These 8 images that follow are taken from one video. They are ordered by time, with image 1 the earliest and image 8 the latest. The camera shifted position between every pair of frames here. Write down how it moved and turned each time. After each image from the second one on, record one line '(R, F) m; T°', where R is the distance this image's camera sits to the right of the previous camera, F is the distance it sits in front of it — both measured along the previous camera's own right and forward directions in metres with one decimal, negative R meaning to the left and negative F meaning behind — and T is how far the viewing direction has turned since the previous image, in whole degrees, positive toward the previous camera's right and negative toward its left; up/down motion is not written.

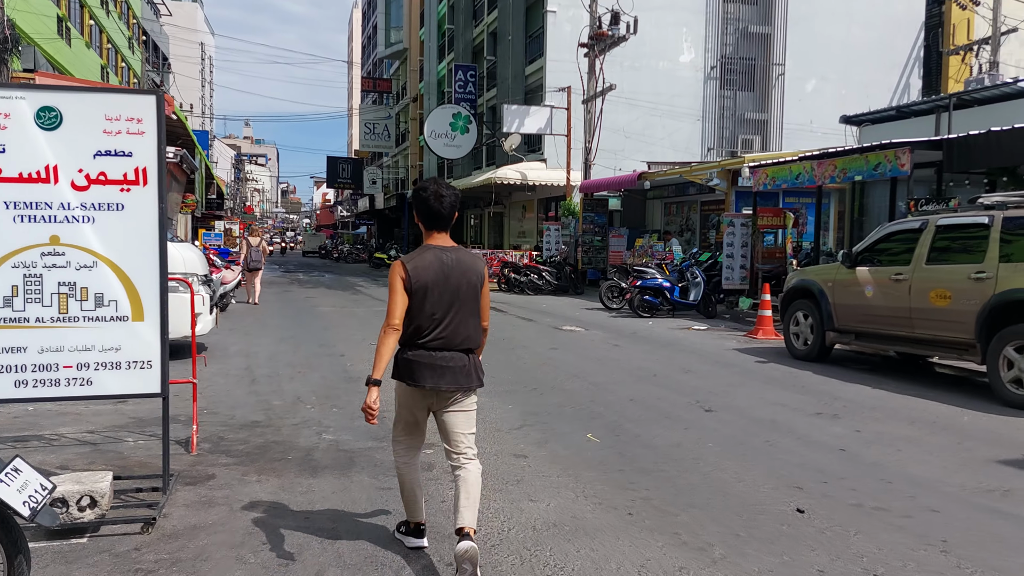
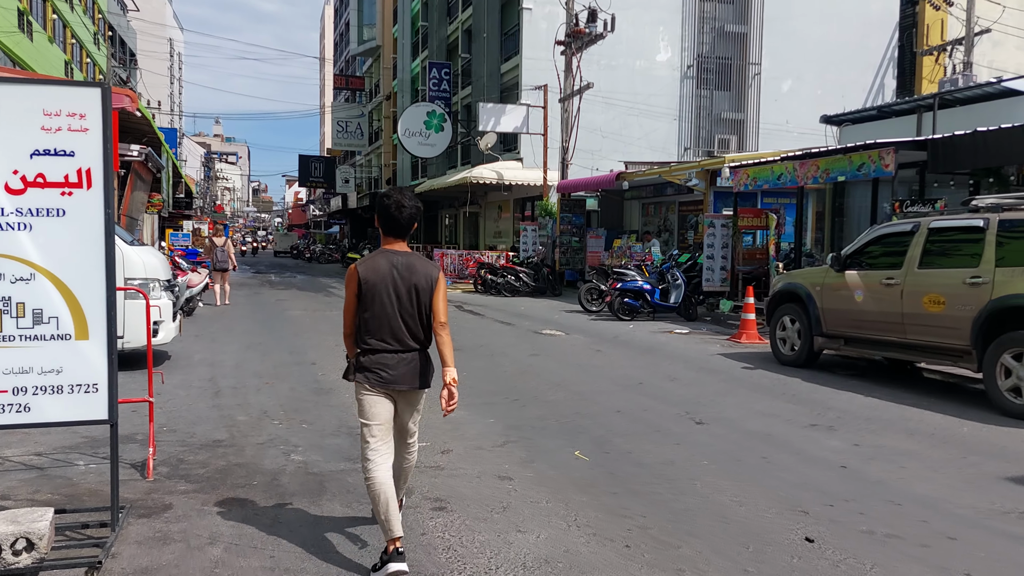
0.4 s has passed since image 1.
(-0.1, +0.3) m; +2°
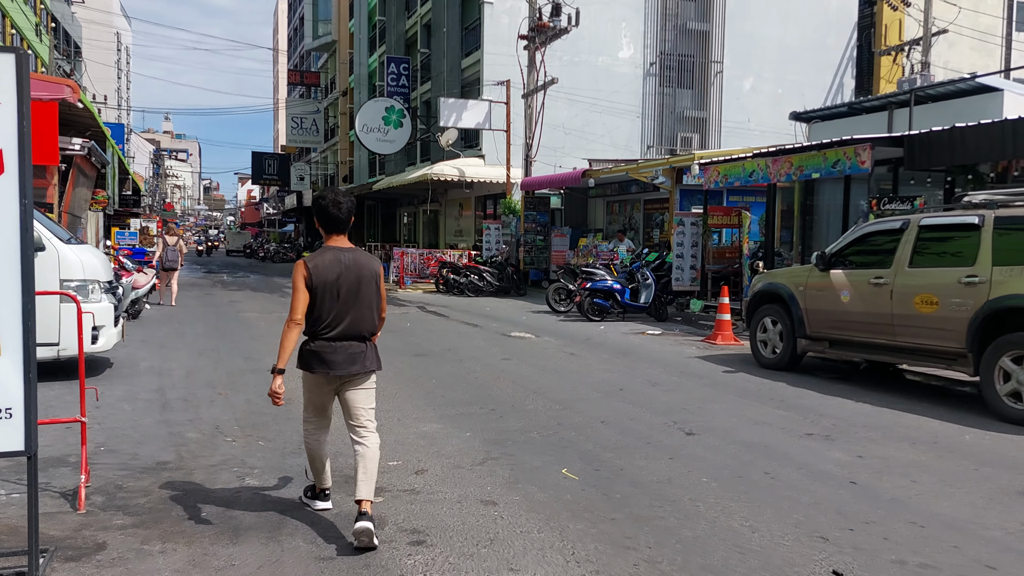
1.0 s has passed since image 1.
(-0.1, +0.5) m; +3°
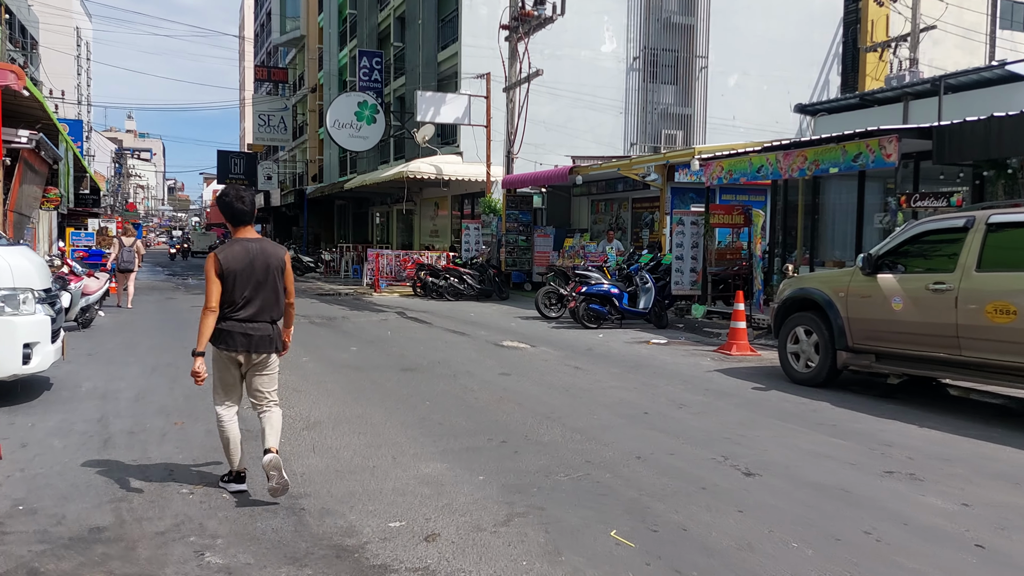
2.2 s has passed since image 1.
(-0.3, +1.0) m; +2°
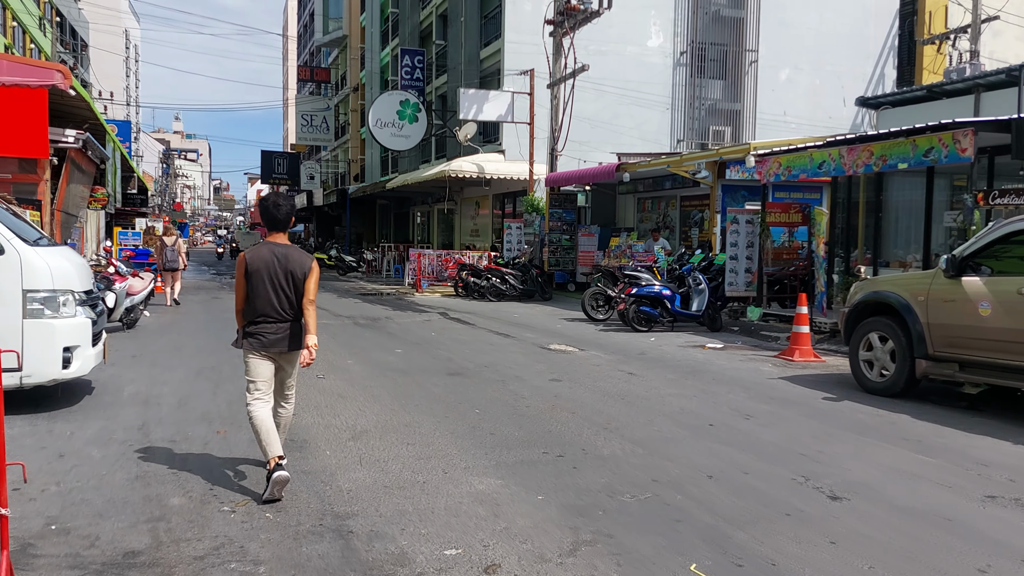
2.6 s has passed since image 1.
(-0.1, +0.4) m; -3°
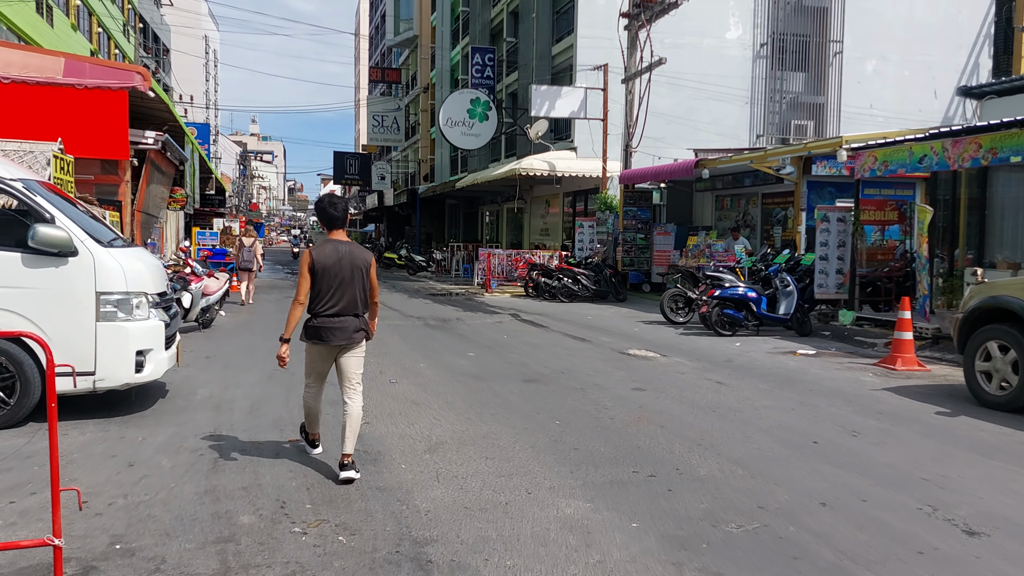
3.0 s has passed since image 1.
(-0.1, +0.4) m; -5°
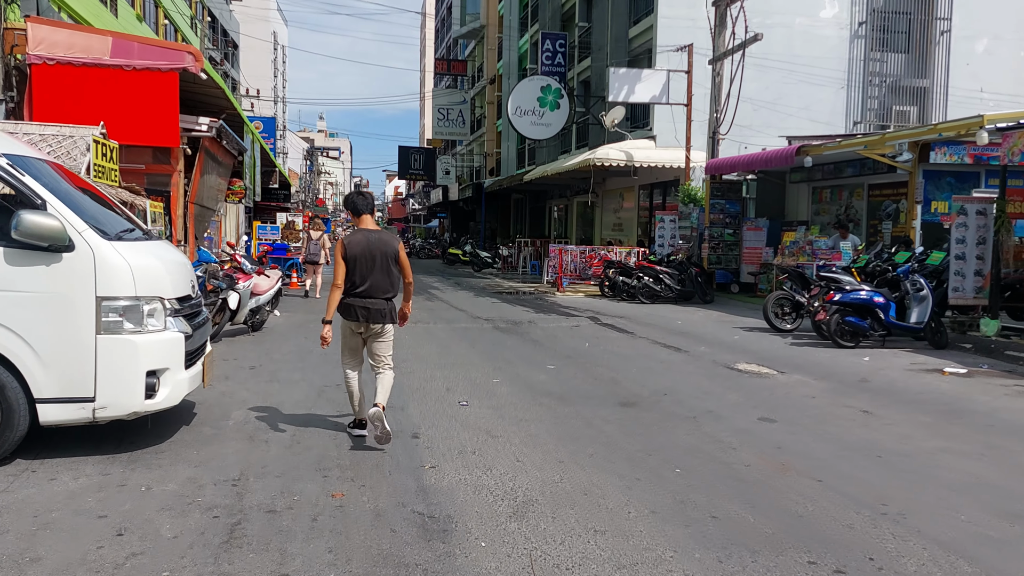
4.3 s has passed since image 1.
(-0.3, +1.3) m; -4°
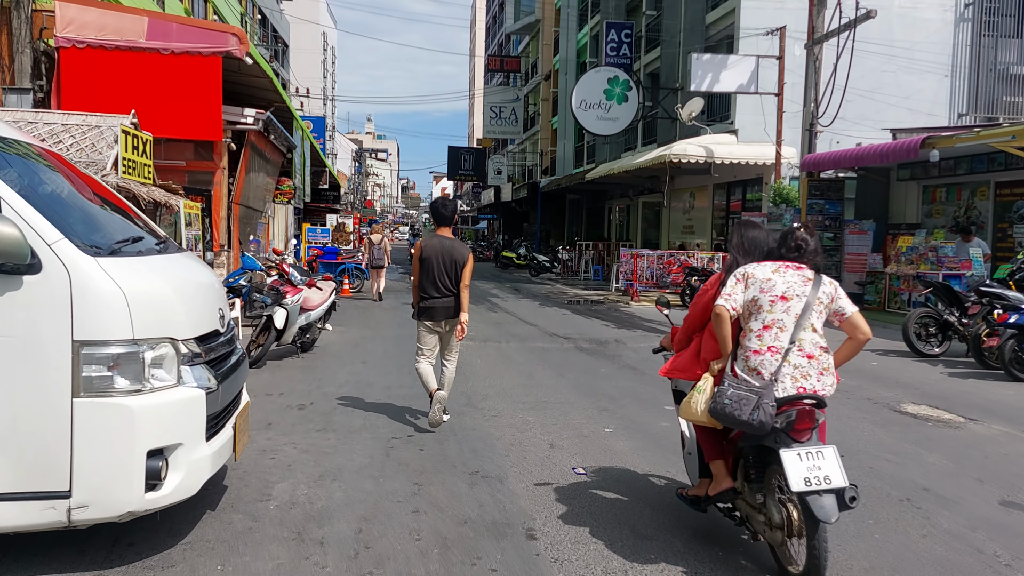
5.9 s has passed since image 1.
(-0.5, +1.6) m; -3°
